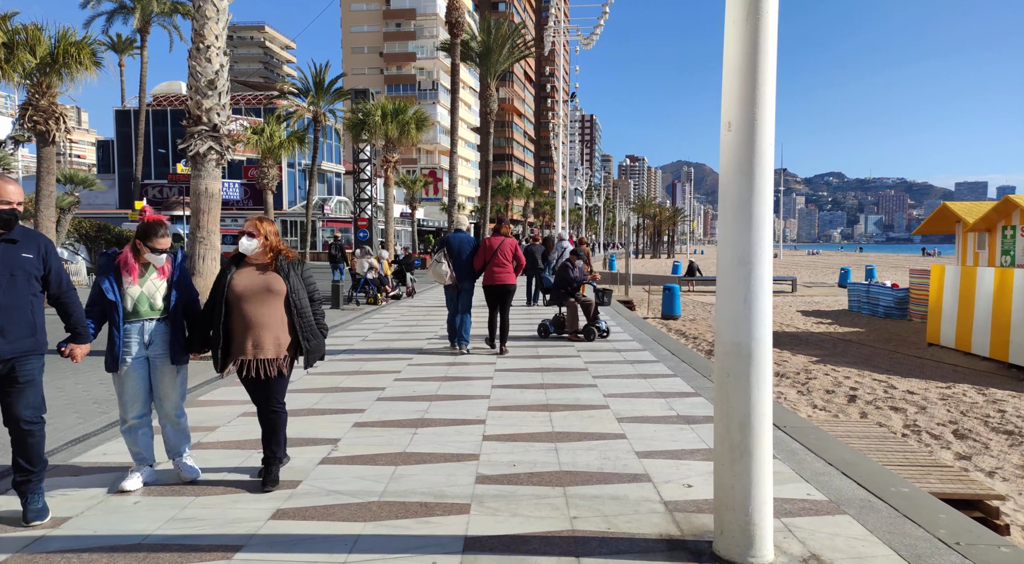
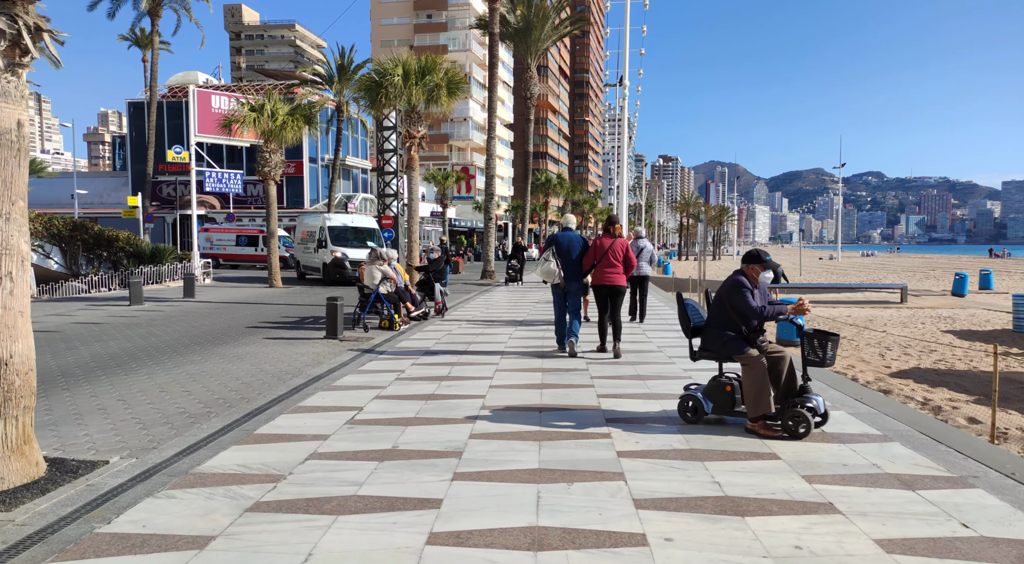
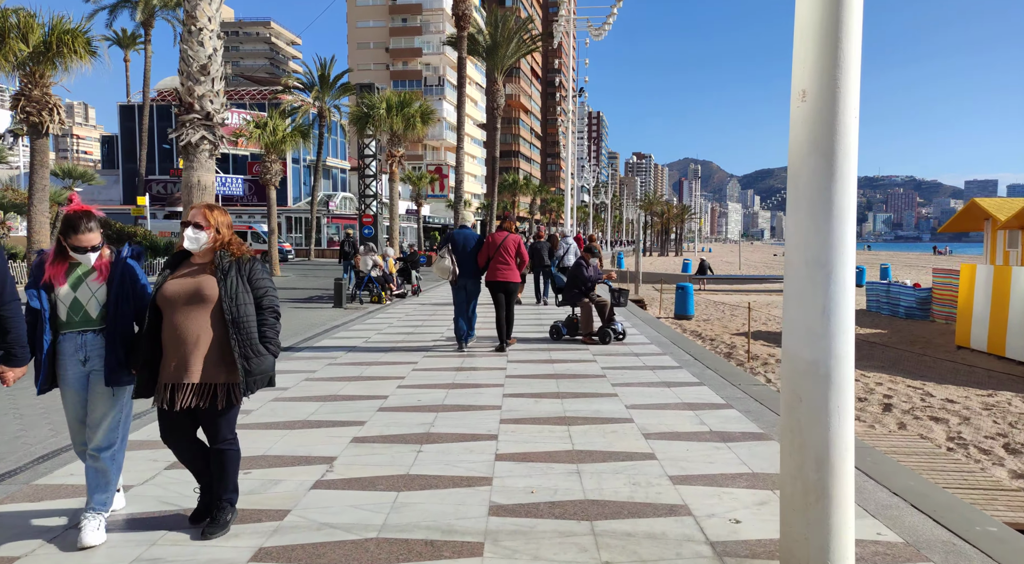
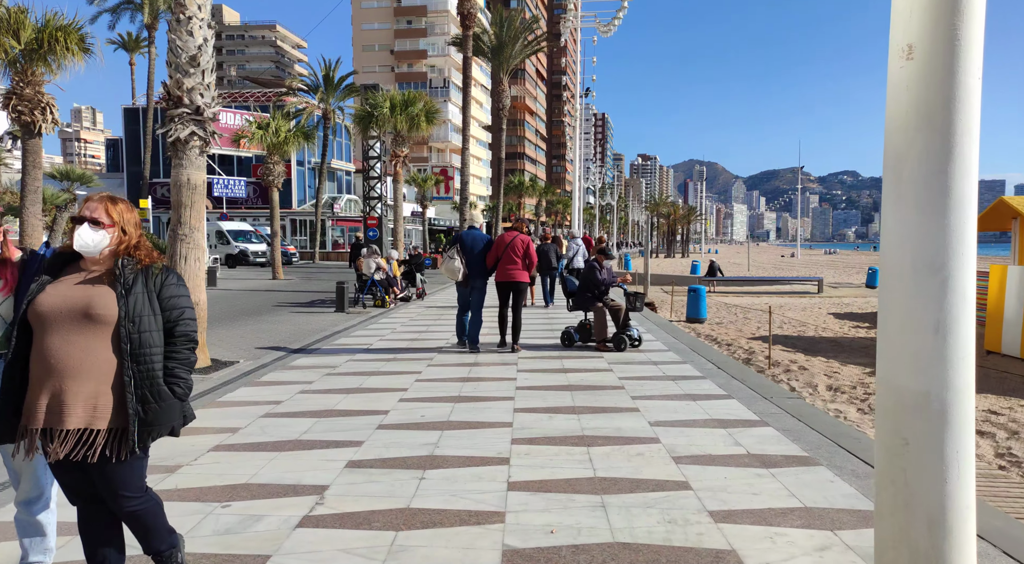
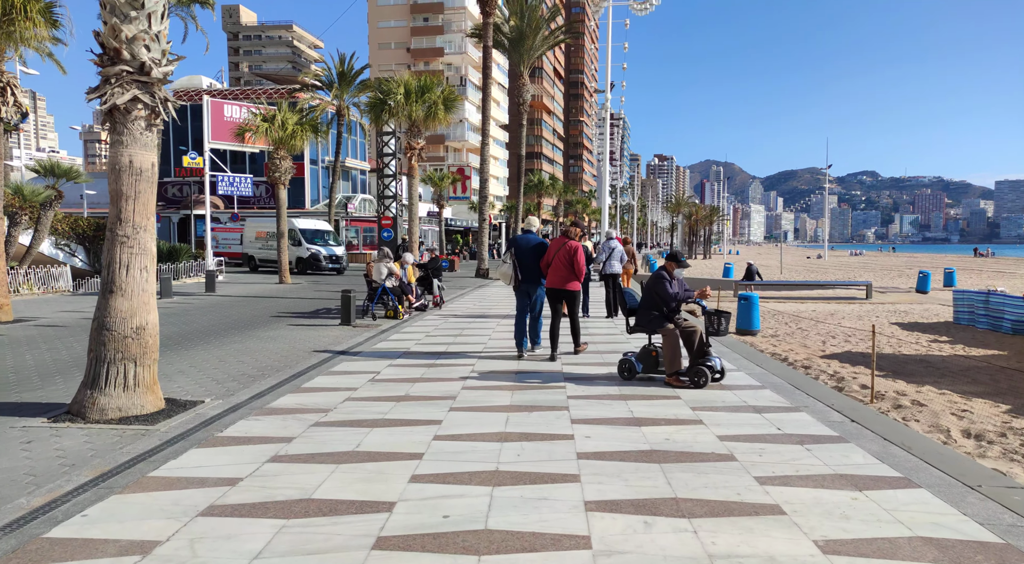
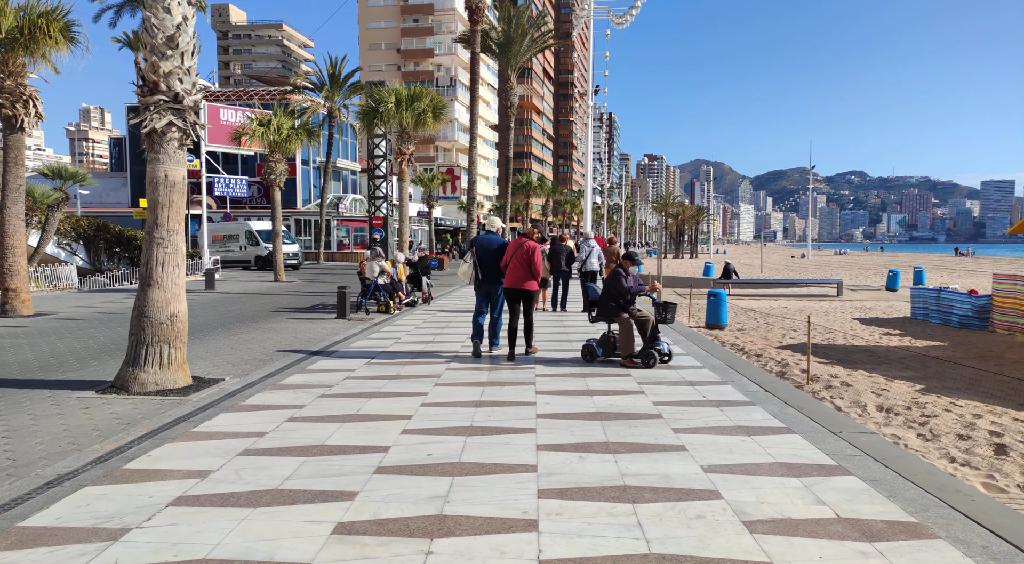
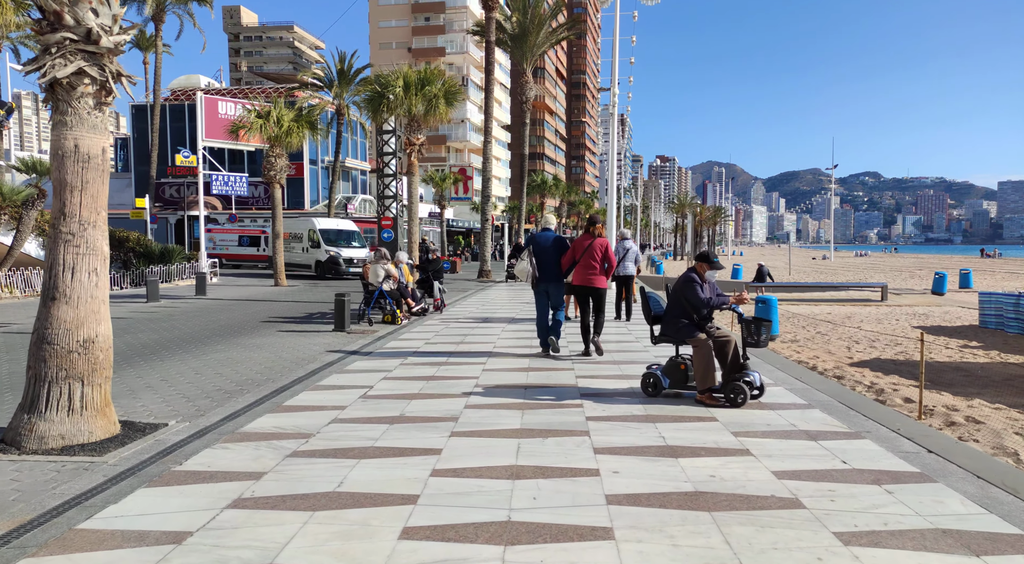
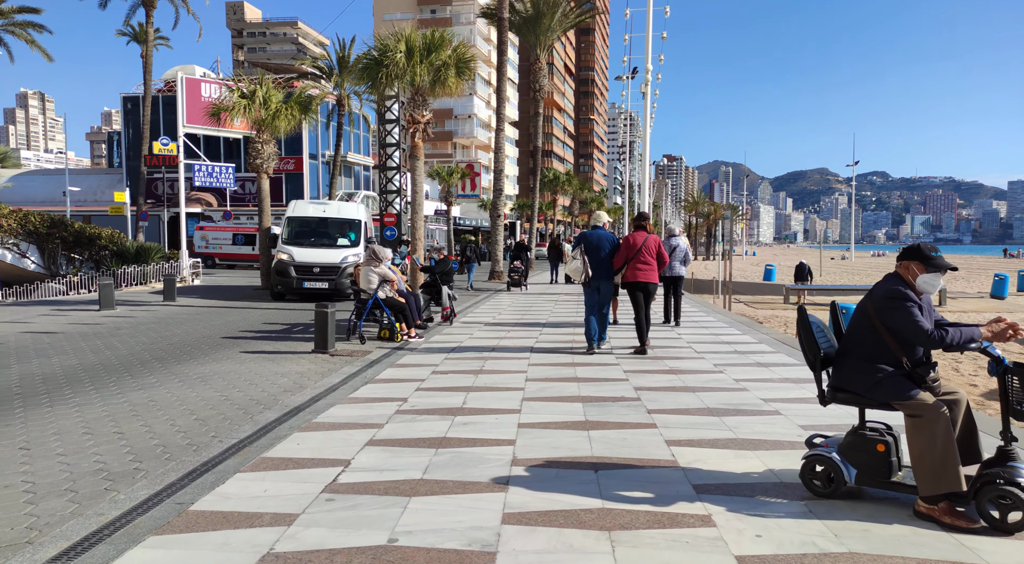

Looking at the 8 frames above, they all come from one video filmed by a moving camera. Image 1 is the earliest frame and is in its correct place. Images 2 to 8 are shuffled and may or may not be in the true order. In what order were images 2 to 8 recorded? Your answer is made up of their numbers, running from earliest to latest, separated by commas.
3, 4, 6, 5, 7, 2, 8
